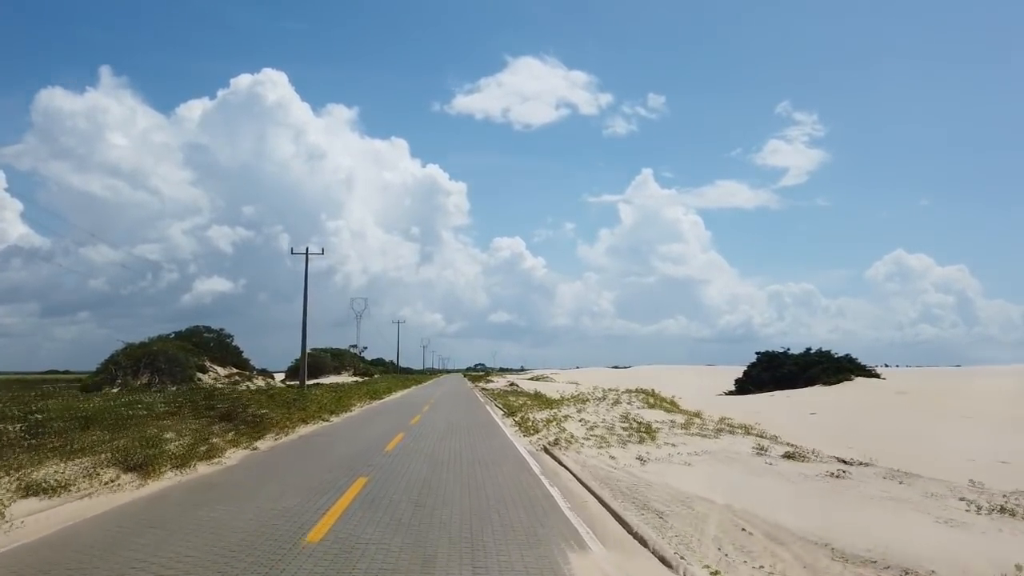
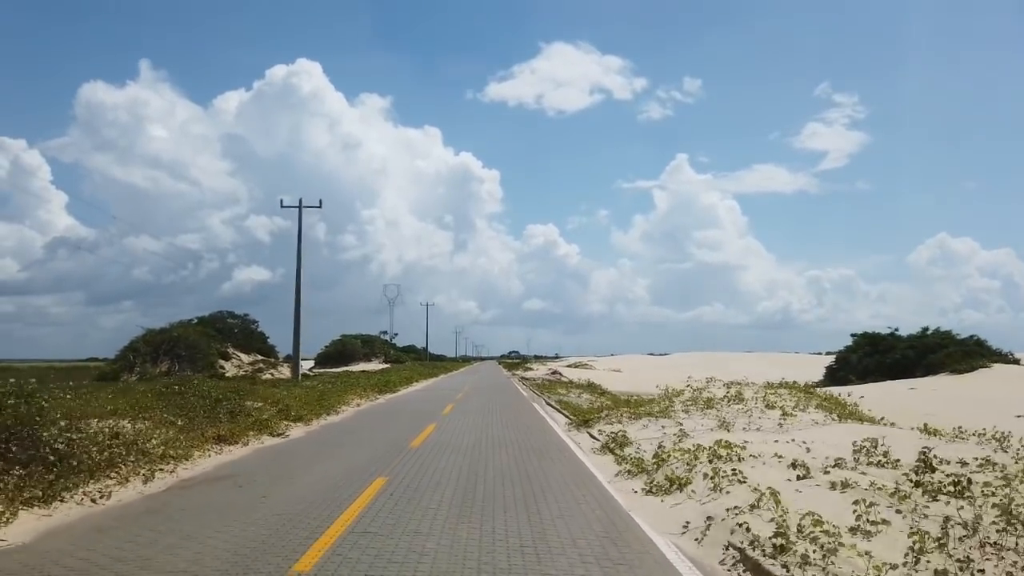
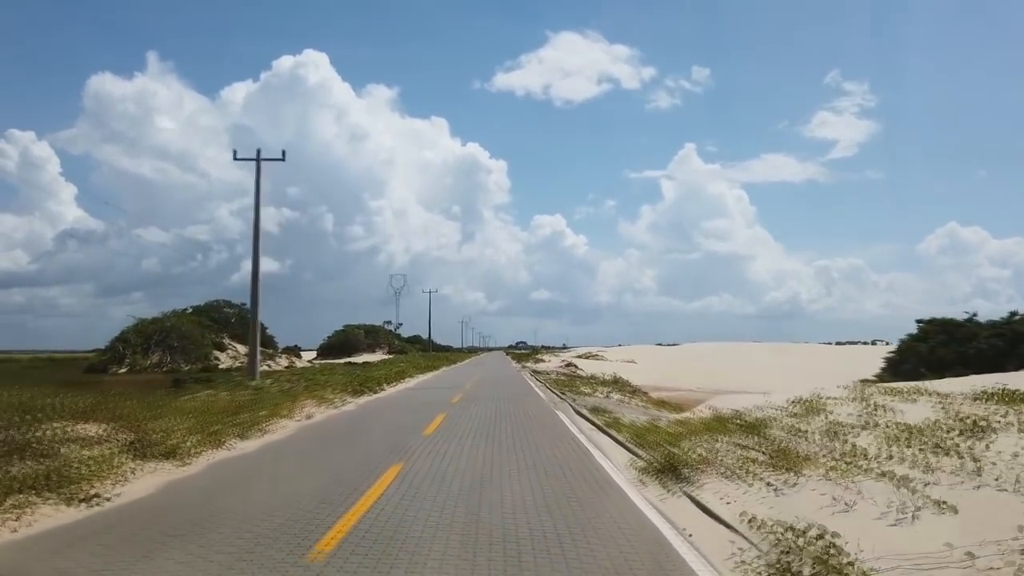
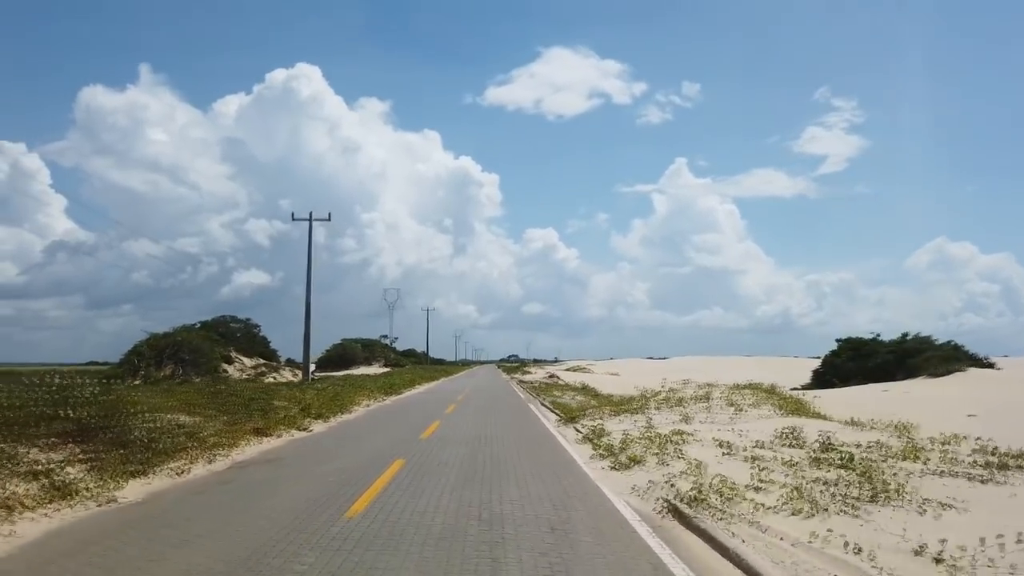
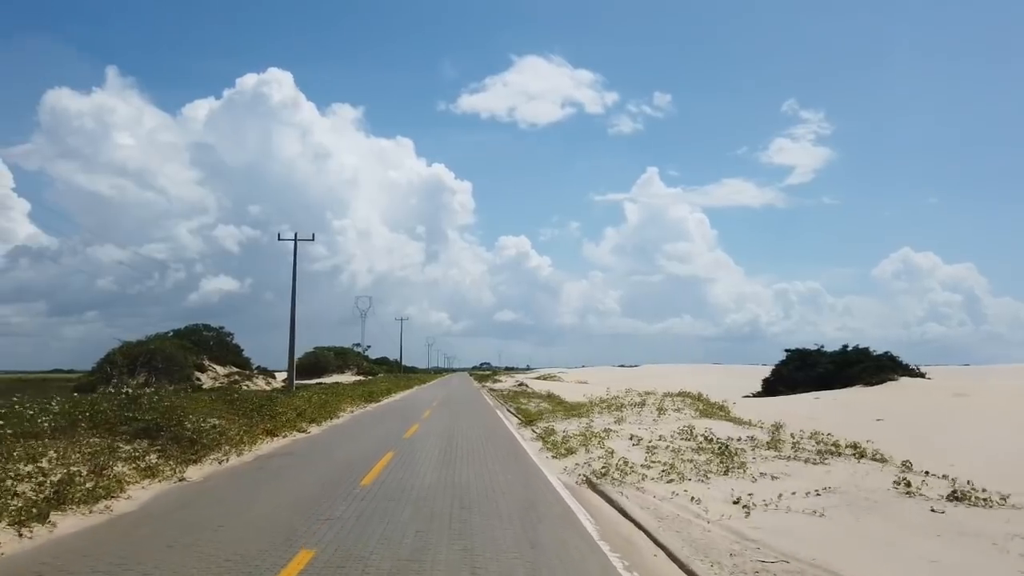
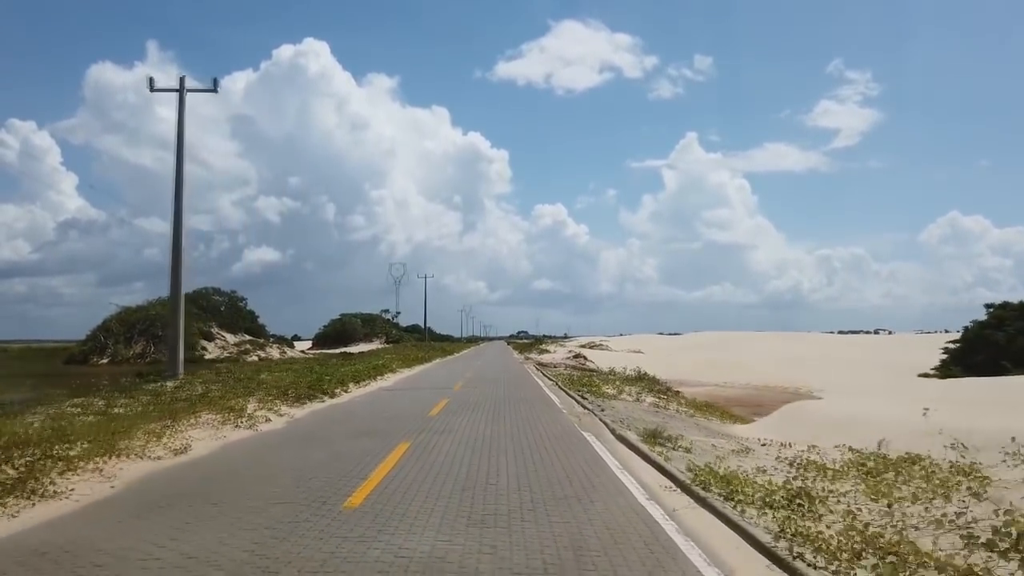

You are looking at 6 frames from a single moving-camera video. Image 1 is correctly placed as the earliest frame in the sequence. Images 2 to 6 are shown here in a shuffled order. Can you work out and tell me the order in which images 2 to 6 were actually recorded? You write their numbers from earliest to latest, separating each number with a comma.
5, 4, 2, 3, 6
